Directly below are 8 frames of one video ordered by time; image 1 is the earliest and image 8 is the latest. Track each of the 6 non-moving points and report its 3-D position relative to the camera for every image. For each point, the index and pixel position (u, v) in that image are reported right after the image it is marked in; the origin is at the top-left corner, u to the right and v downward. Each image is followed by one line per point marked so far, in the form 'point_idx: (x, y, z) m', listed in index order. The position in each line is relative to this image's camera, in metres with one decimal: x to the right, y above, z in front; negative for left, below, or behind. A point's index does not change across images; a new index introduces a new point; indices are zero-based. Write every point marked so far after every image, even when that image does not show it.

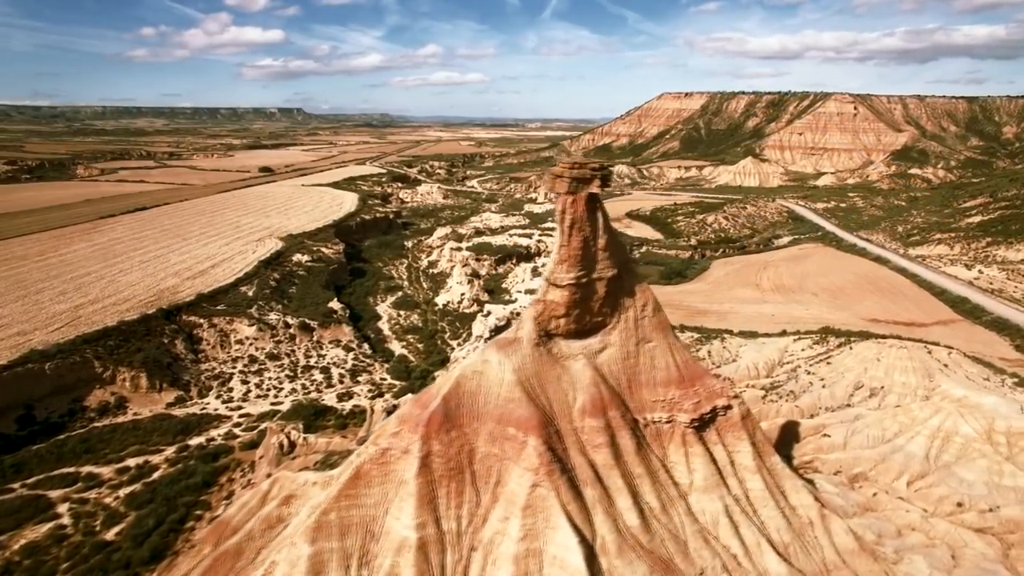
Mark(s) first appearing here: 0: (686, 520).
0: (+3.4, -4.5, +12.5) m
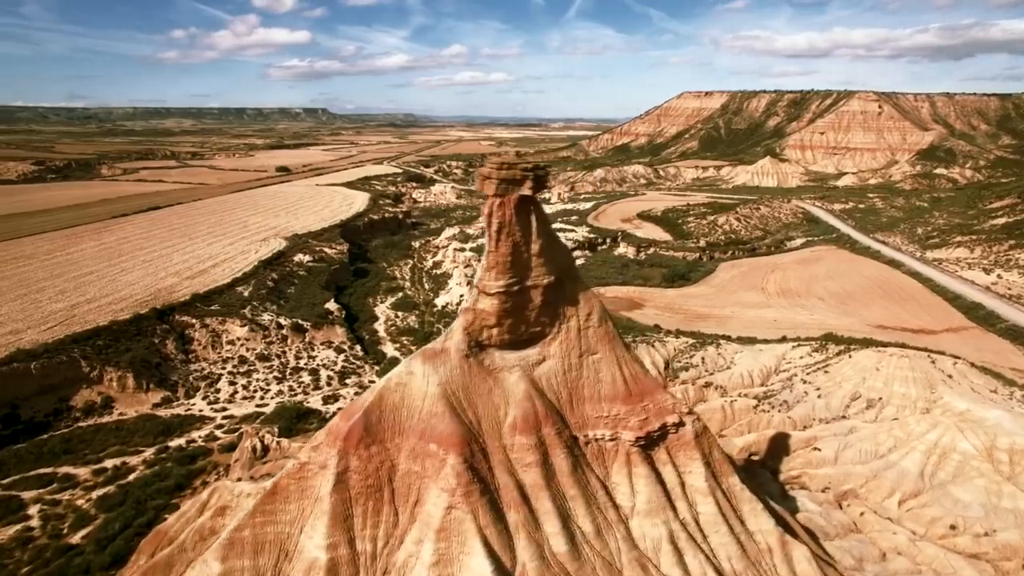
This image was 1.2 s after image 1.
0: (+2.0, -4.7, +11.7) m
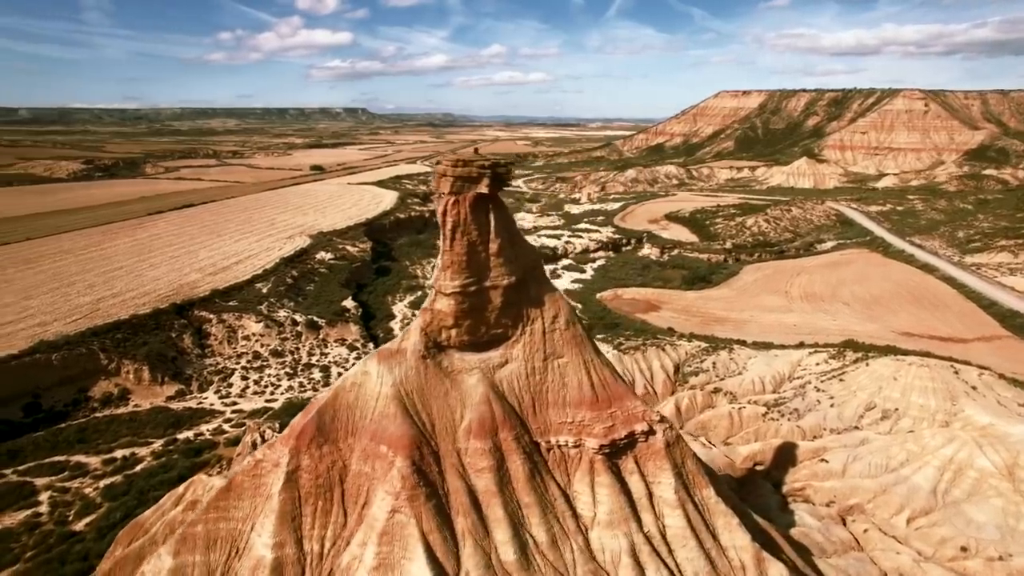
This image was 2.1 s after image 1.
0: (+1.2, -4.7, +11.3) m
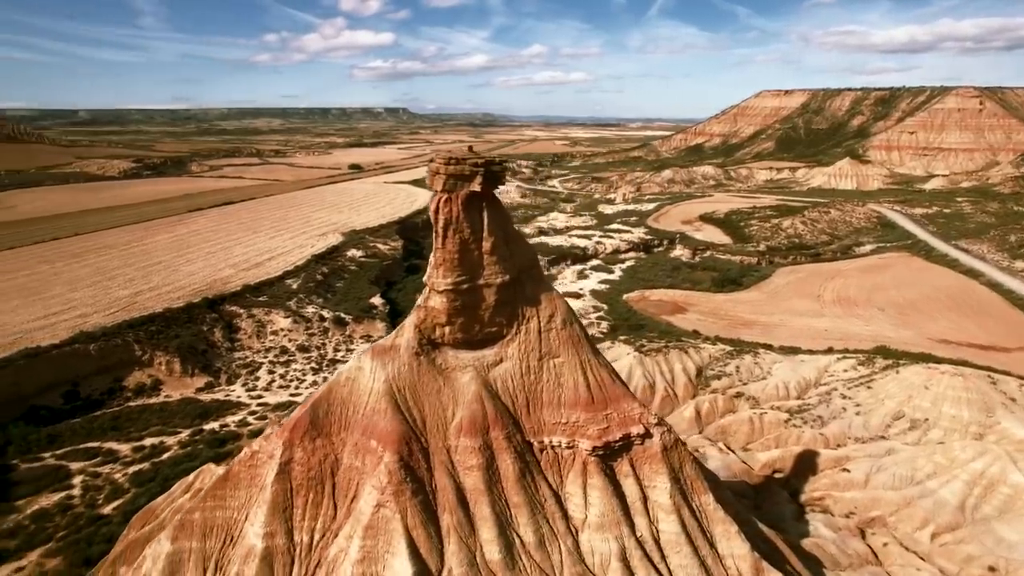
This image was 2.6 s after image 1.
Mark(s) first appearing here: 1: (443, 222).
0: (+1.0, -4.7, +11.2) m
1: (-1.2, +1.2, +11.6) m
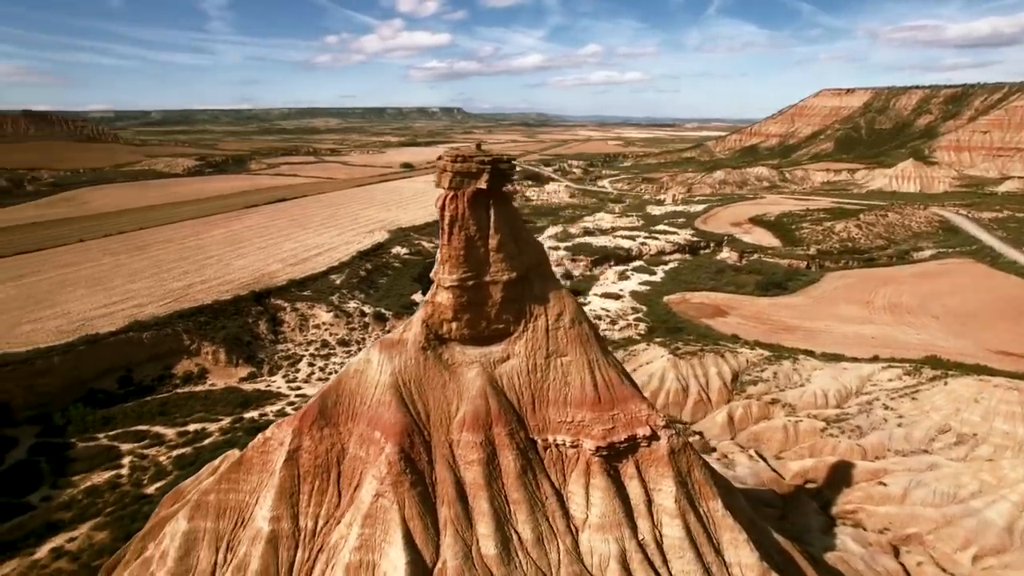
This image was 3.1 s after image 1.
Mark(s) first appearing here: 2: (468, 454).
0: (+0.9, -4.7, +11.1) m
1: (-1.1, +1.3, +11.7) m
2: (-0.8, -3.0, +11.5) m
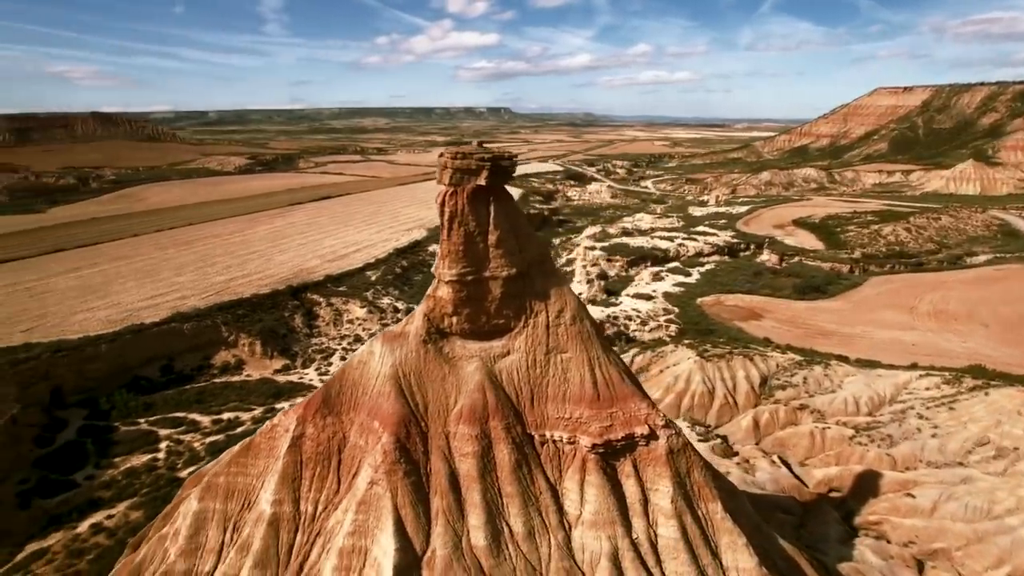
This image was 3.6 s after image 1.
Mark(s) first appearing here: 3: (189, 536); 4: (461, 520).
0: (+0.8, -4.6, +11.2) m
1: (-1.1, +1.4, +11.9) m
2: (-0.9, -2.9, +11.7) m
3: (-6.2, -4.8, +12.4) m
4: (-0.9, -4.0, +11.2) m
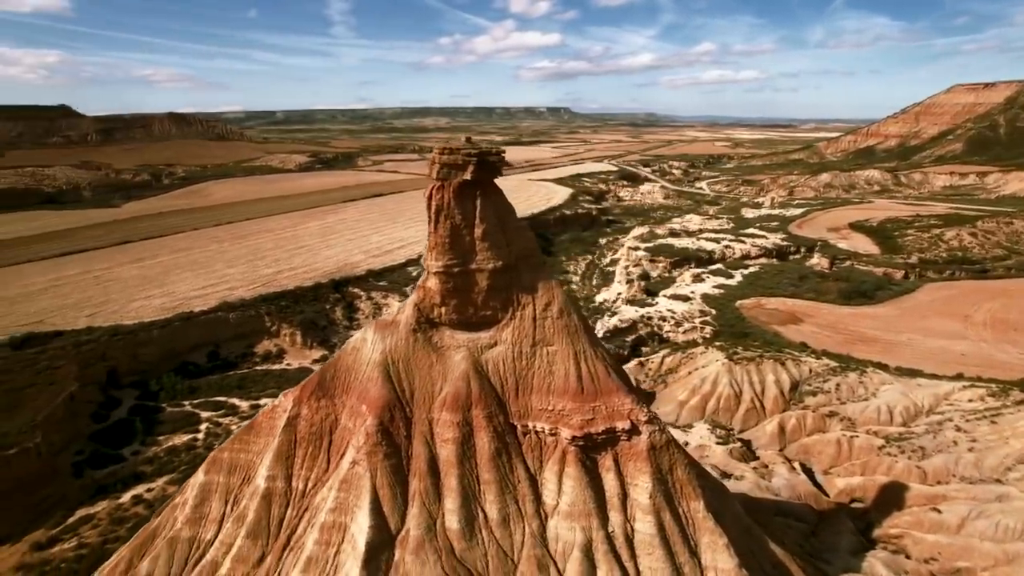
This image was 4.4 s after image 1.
0: (+0.3, -4.5, +11.4) m
1: (-1.4, +1.5, +12.3) m
2: (-1.3, -2.7, +12.1) m
3: (-6.6, -4.5, +13.3) m
4: (-1.3, -3.9, +11.5) m
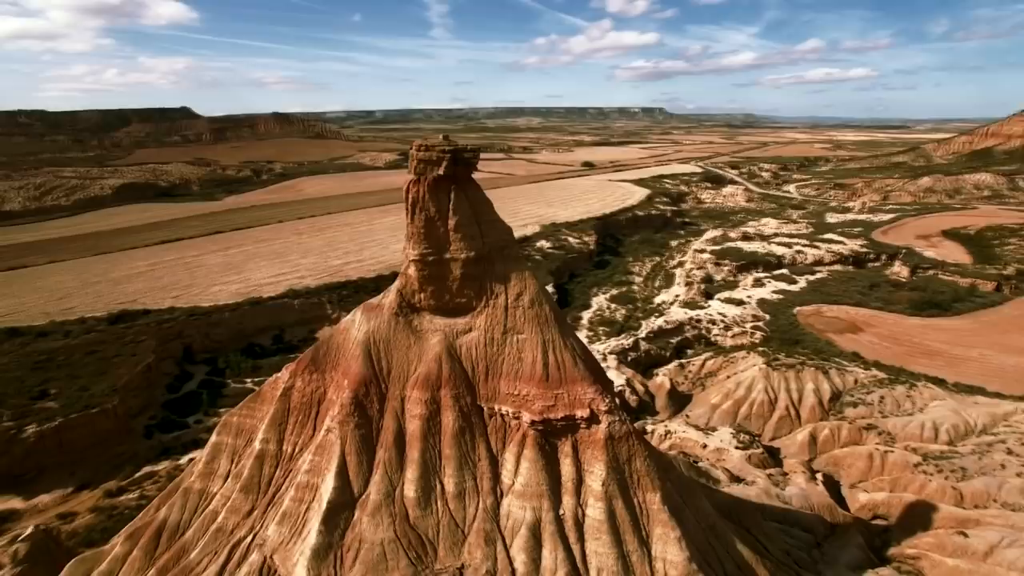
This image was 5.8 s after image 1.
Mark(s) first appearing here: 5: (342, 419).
0: (-0.6, -4.3, +12.1) m
1: (-1.9, +1.8, +13.3) m
2: (-2.0, -2.5, +13.0) m
3: (-7.1, -4.1, +14.9) m
4: (-2.2, -3.6, +12.5) m
5: (-3.3, -2.6, +12.7) m
